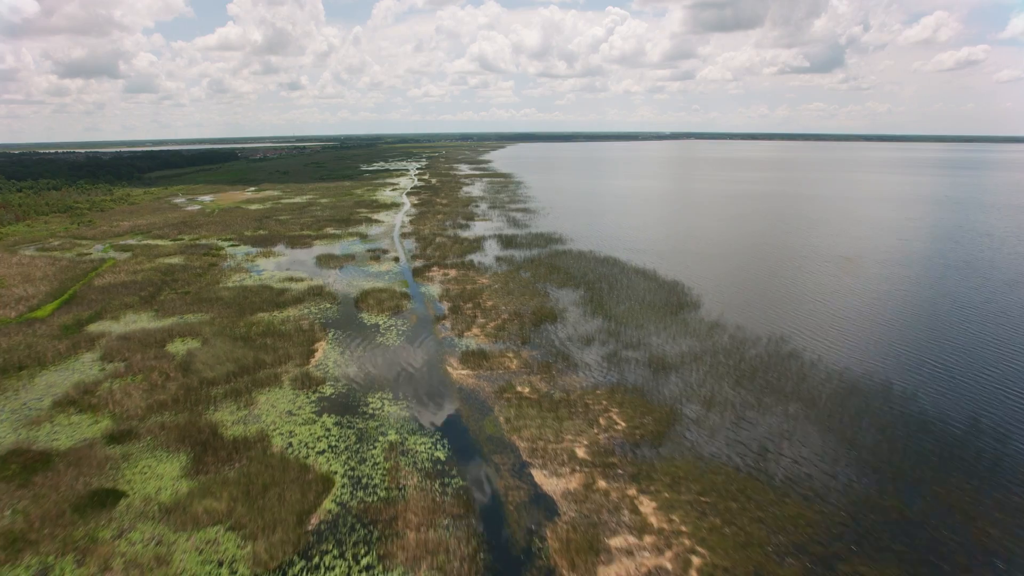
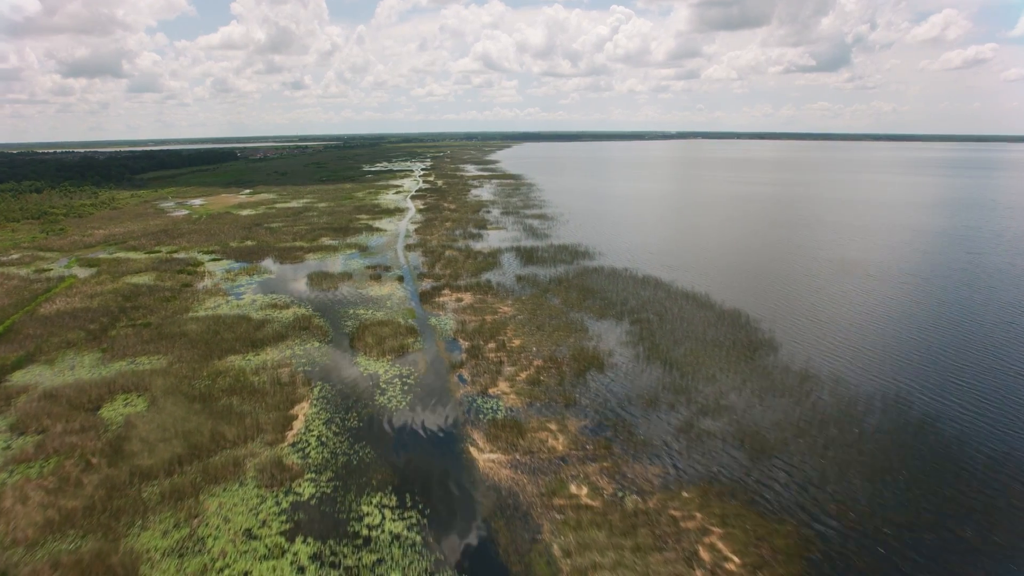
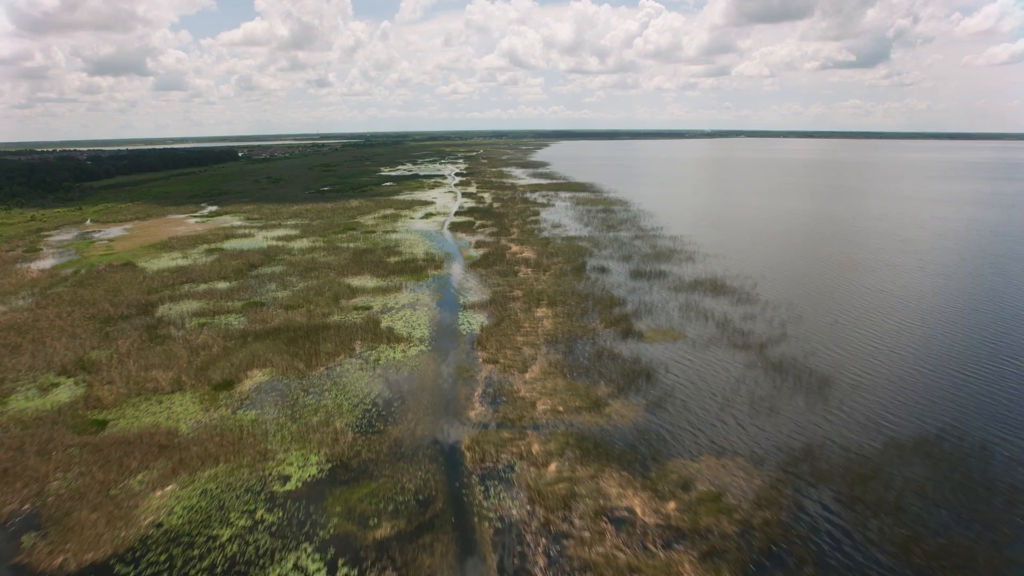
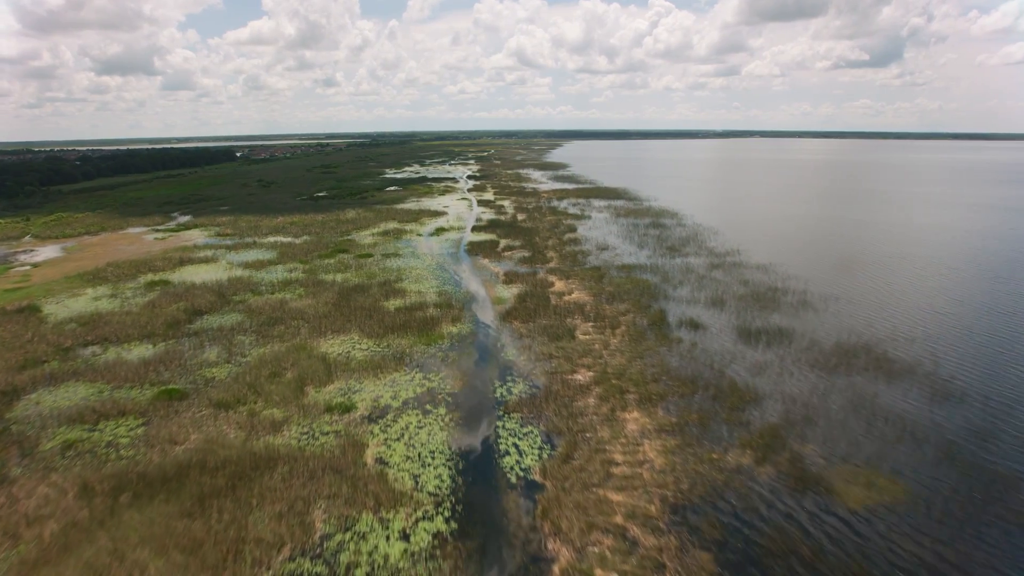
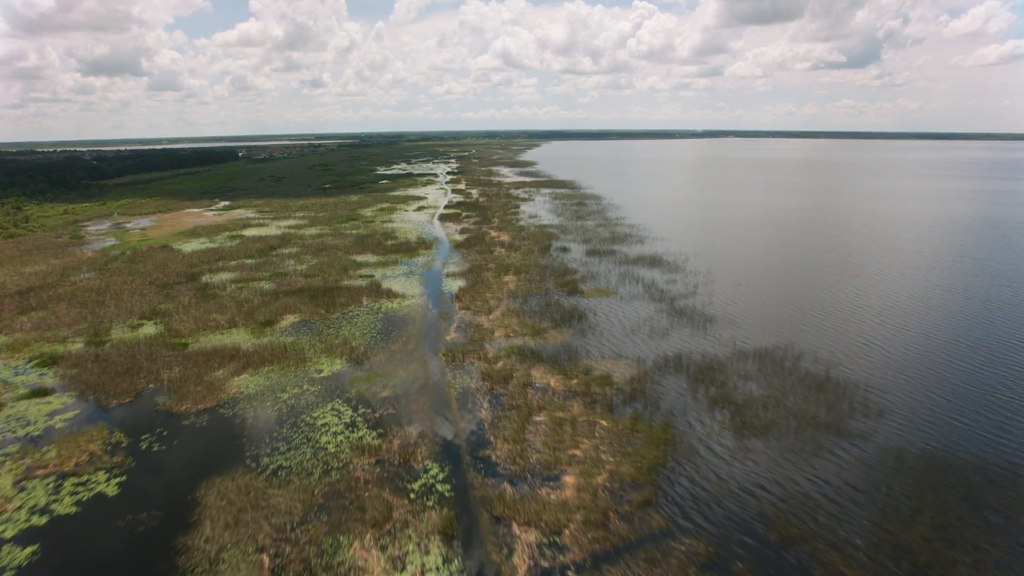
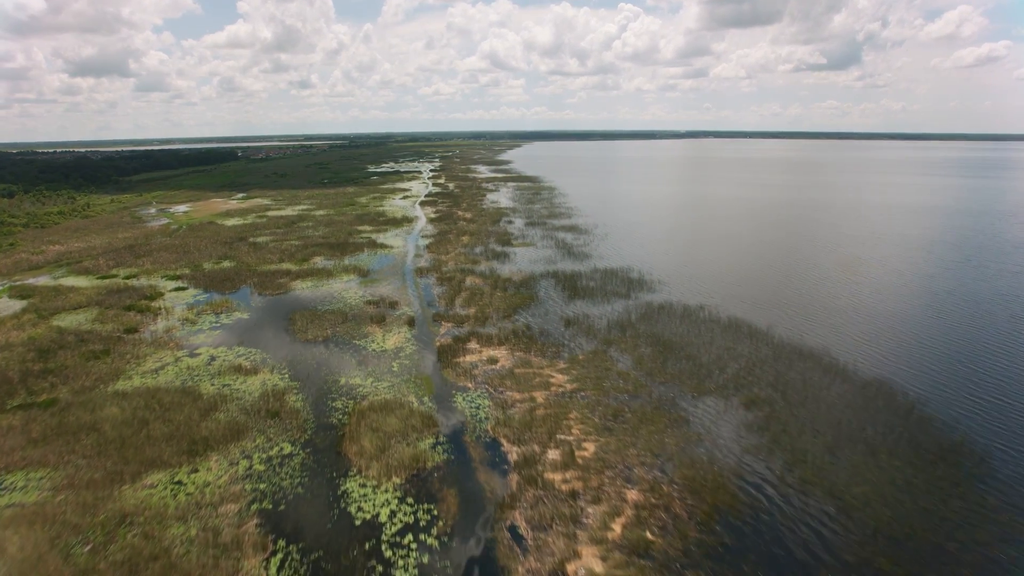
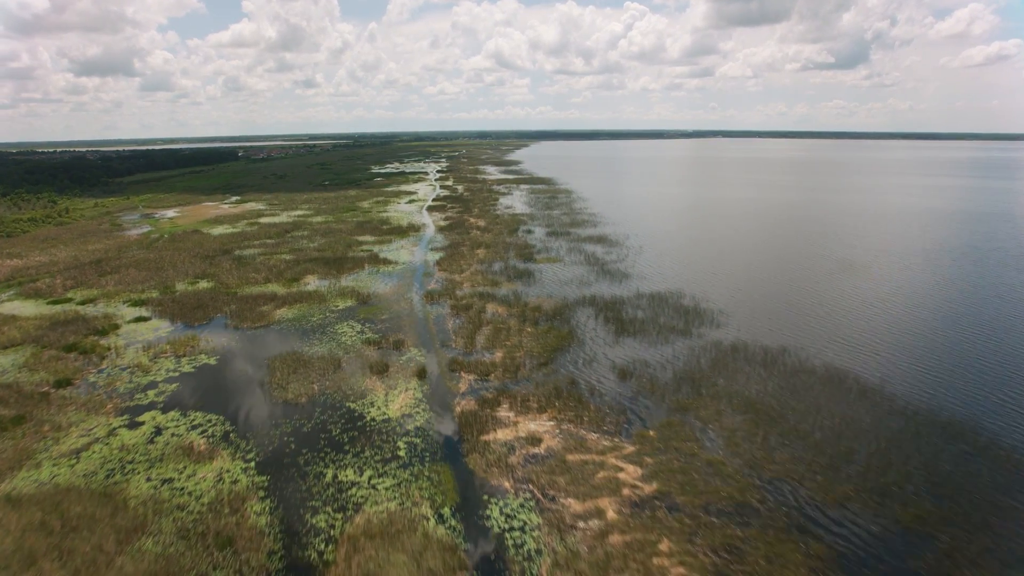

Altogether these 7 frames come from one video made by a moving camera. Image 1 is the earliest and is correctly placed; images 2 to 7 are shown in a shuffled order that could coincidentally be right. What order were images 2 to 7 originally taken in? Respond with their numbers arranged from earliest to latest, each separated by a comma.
2, 6, 7, 5, 3, 4
